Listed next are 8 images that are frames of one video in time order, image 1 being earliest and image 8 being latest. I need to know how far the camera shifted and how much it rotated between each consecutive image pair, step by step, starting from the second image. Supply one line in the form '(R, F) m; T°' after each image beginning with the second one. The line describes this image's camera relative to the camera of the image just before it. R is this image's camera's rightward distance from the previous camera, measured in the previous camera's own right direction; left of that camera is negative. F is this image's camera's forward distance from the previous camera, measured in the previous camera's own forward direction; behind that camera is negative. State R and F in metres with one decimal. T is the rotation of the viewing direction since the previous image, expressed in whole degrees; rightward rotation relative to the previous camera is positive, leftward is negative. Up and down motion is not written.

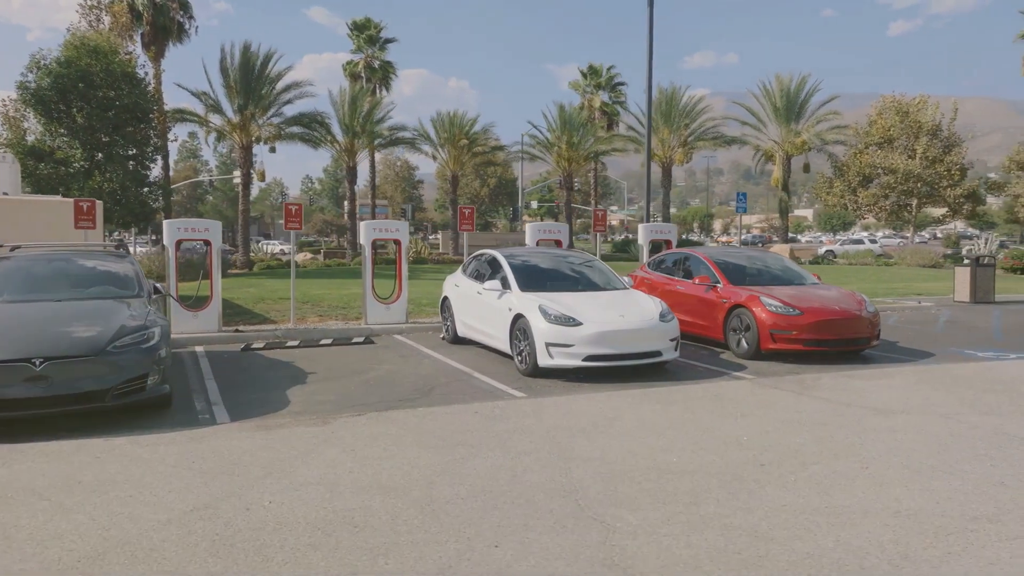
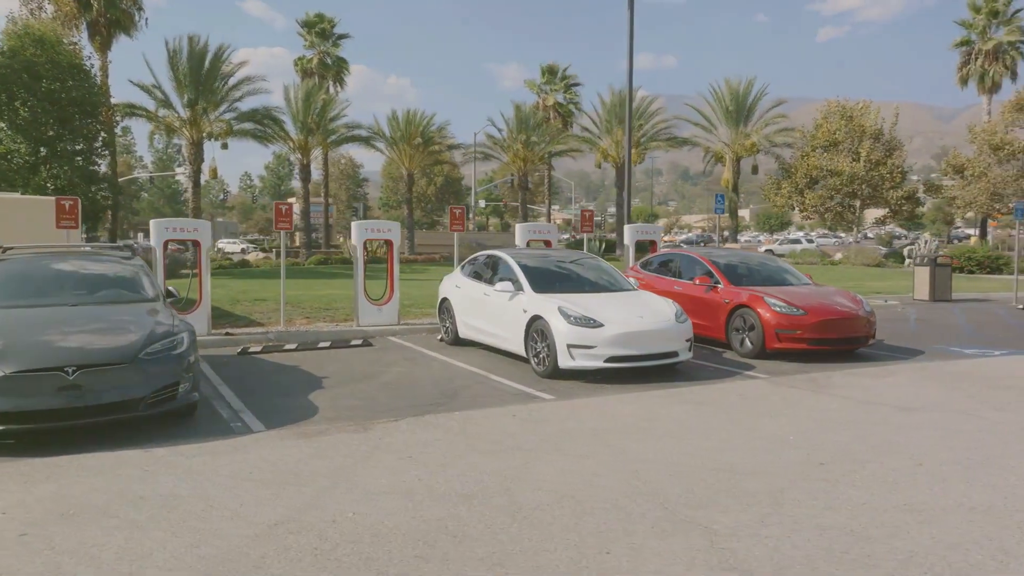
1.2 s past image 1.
(-0.9, +0.1) m; +4°
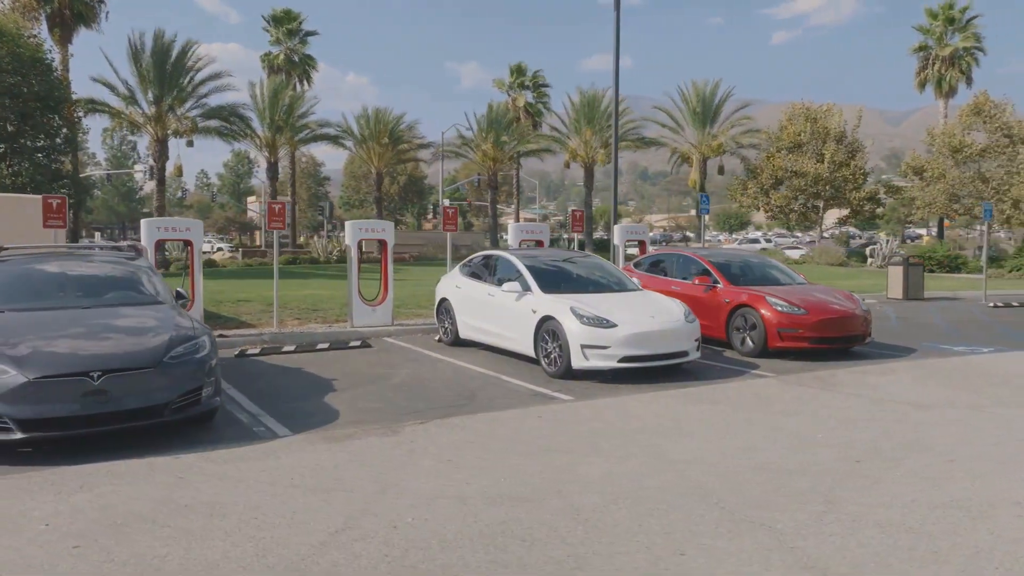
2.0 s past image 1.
(-0.6, +0.1) m; +3°
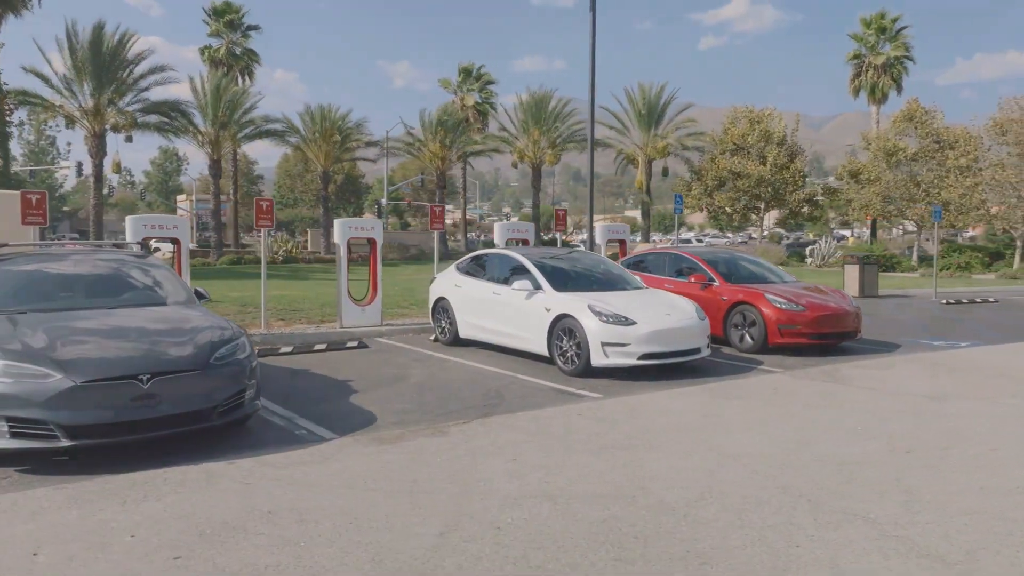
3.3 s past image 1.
(-1.0, +0.1) m; +5°
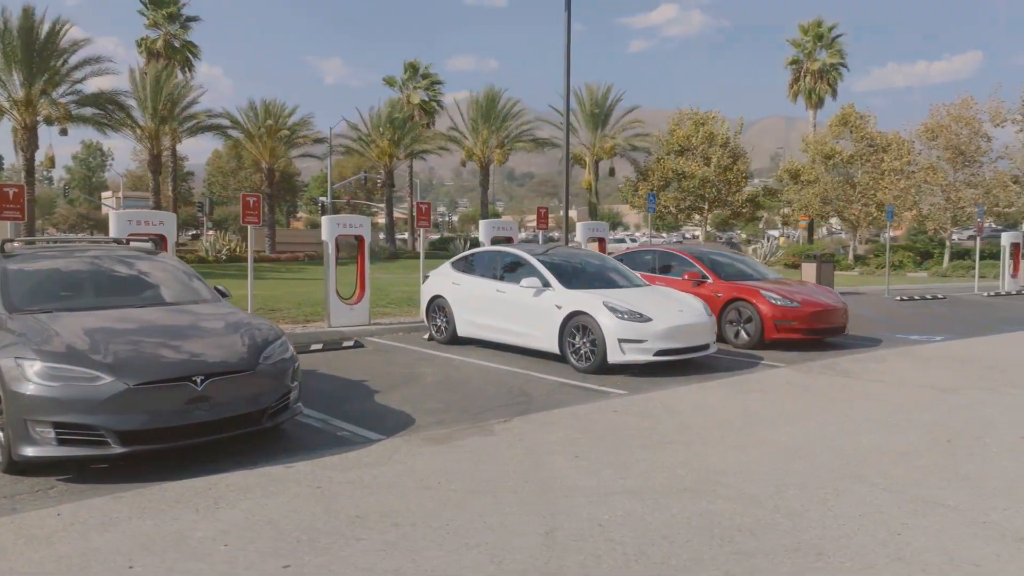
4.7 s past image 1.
(-0.9, +0.1) m; +5°
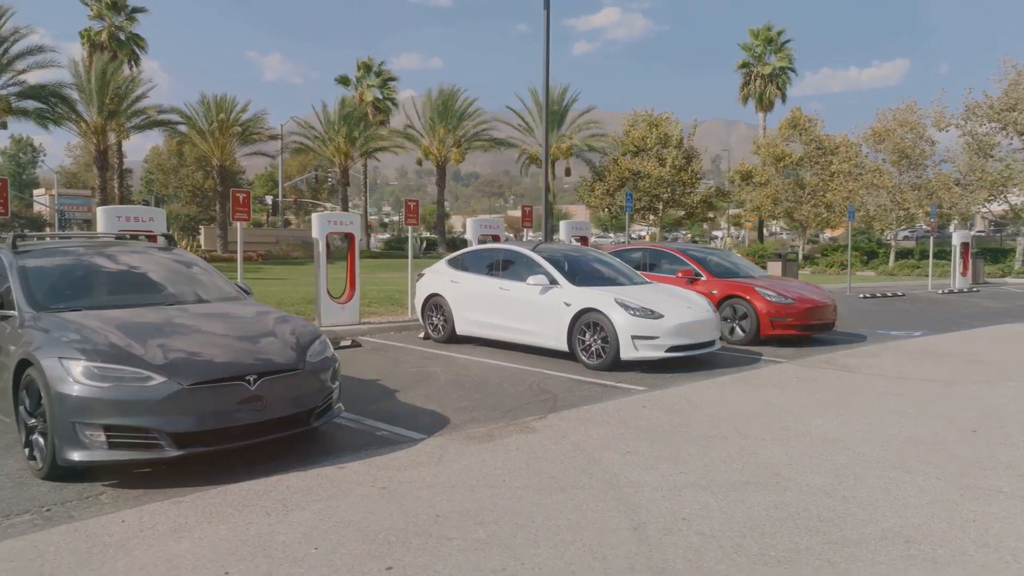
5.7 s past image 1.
(-0.8, +0.1) m; +4°
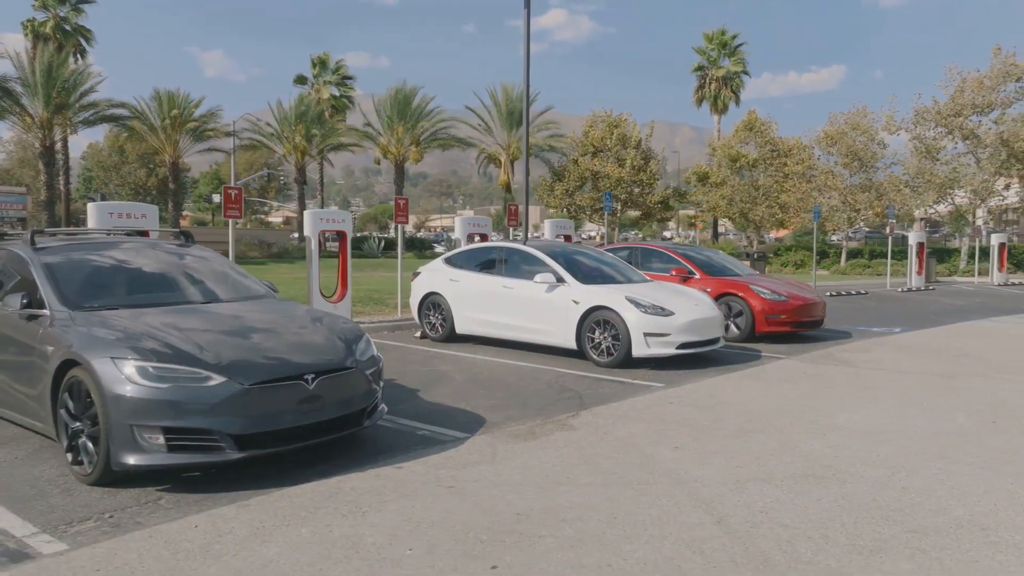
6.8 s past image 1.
(-0.7, +0.1) m; +4°
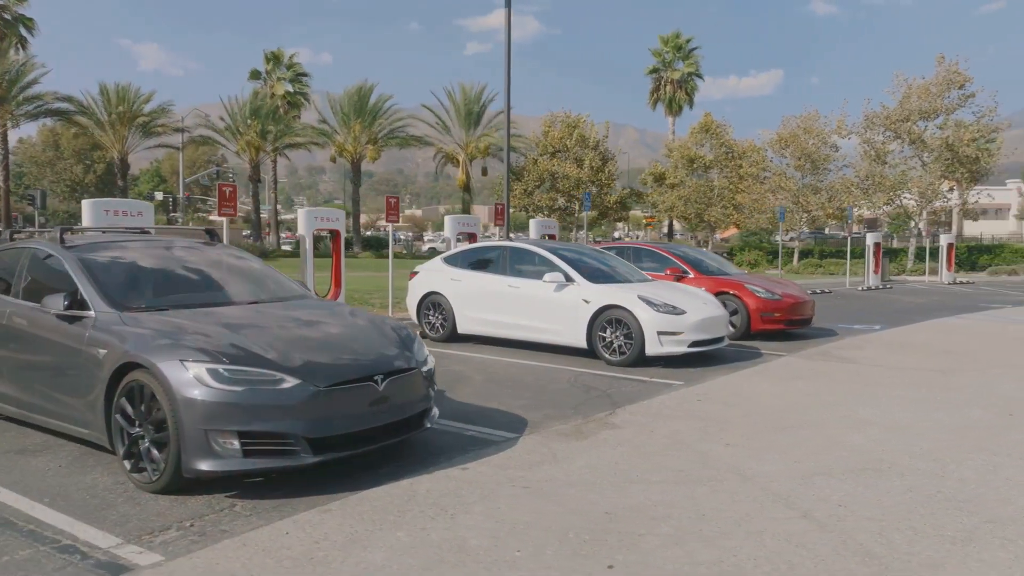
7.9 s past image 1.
(-0.8, +0.1) m; +4°
